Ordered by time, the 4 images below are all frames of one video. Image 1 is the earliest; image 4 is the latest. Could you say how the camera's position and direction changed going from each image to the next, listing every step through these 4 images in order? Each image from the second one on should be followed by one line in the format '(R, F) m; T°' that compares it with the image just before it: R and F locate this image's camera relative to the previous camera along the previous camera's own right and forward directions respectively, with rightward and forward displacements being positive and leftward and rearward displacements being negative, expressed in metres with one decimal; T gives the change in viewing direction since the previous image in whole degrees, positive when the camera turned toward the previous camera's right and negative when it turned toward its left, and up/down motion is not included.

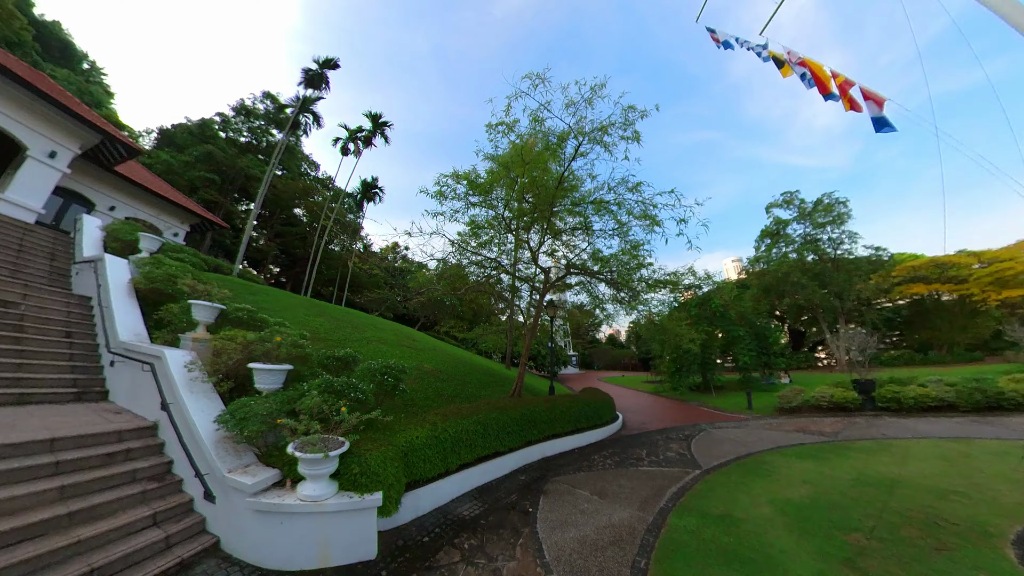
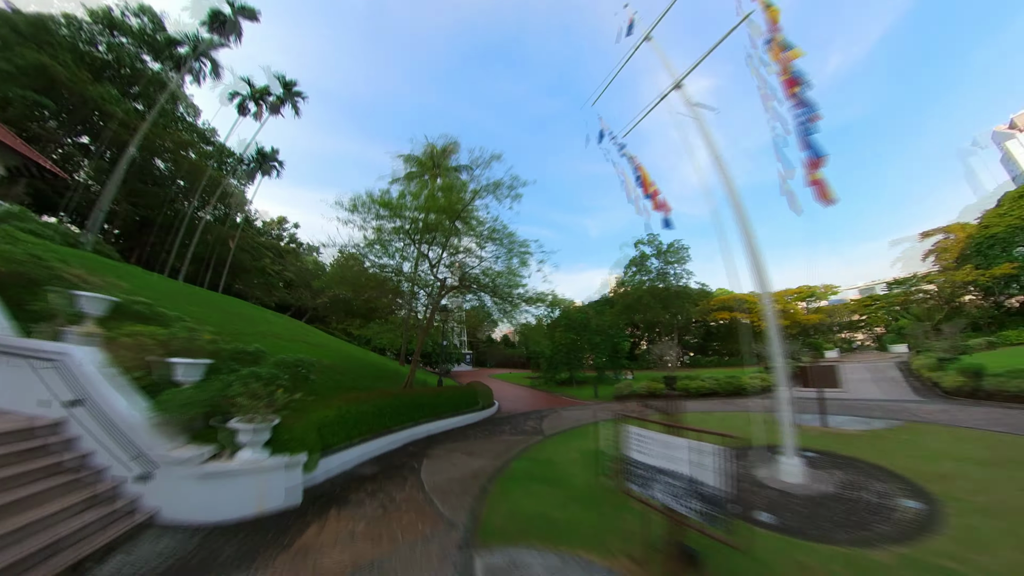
(-0.1, -1.3) m; +16°
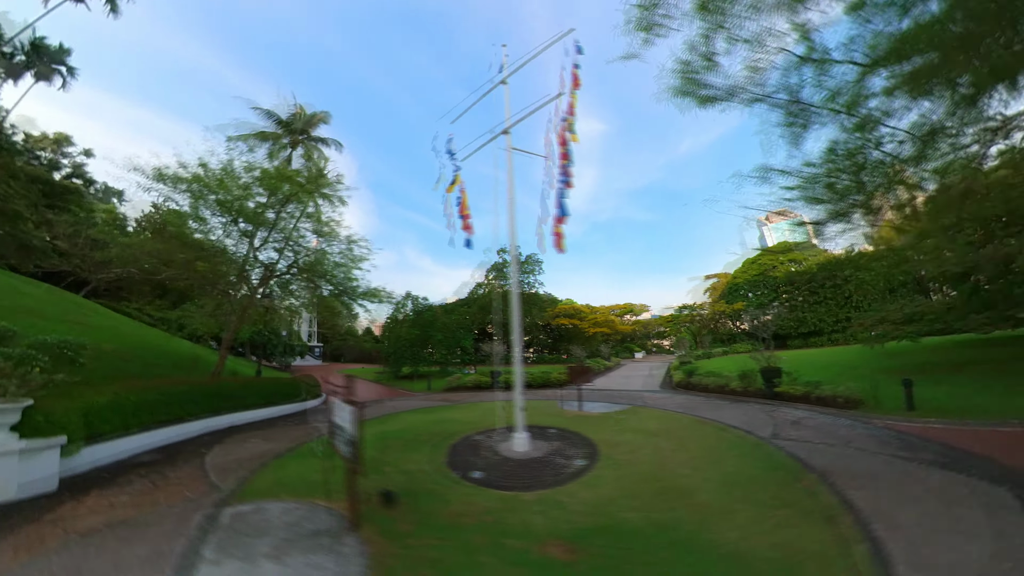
(+1.1, -1.1) m; +19°
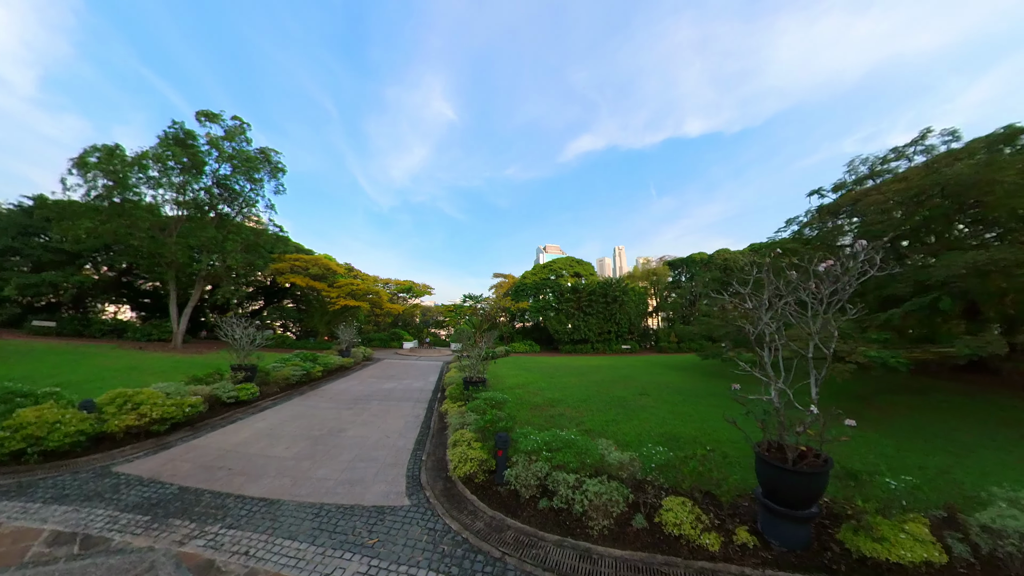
(+3.1, +7.3) m; +33°
